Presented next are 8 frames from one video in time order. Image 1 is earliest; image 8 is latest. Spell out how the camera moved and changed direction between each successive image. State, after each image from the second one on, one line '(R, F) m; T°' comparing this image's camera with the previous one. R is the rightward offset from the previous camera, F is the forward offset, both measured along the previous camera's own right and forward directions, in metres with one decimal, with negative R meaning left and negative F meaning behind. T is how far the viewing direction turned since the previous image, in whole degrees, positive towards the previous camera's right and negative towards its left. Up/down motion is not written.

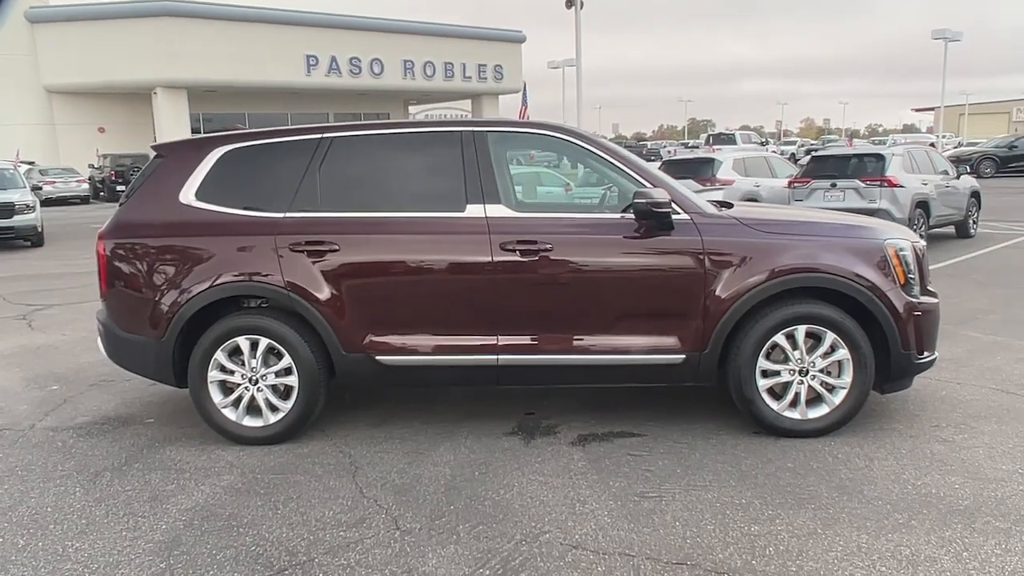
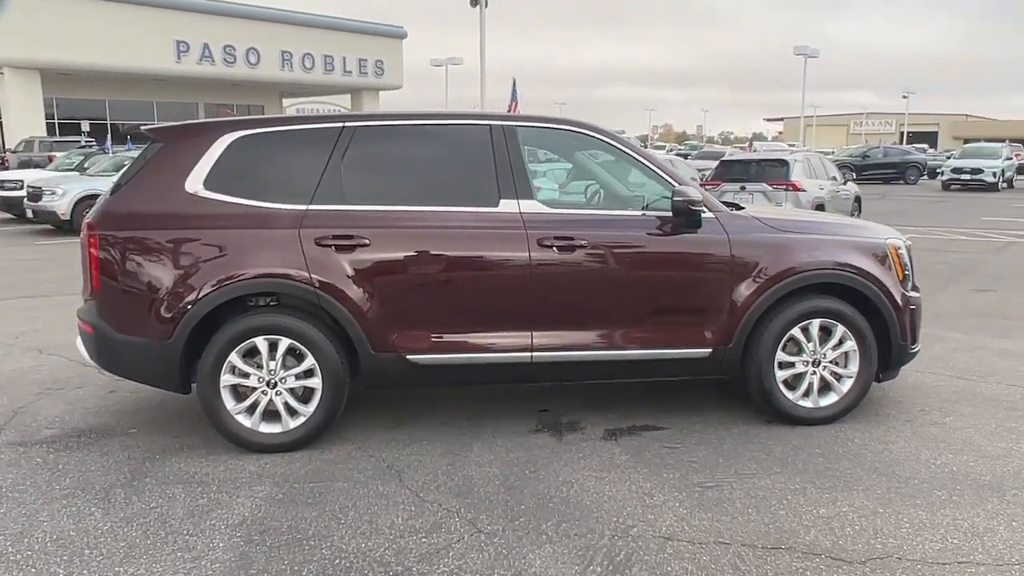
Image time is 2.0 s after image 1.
(-0.9, +0.1) m; +10°
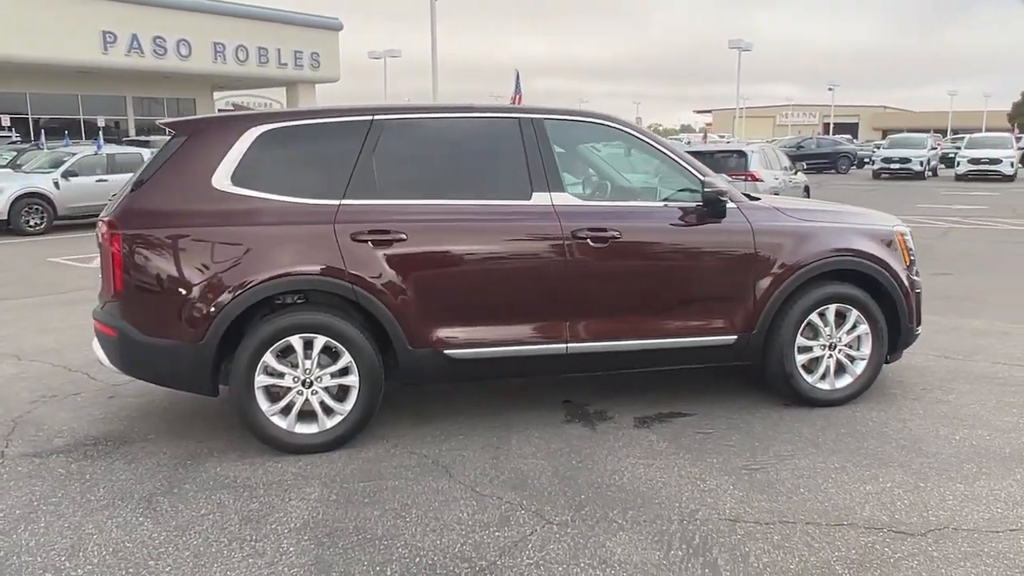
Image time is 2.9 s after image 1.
(-0.6, 0.0) m; +5°
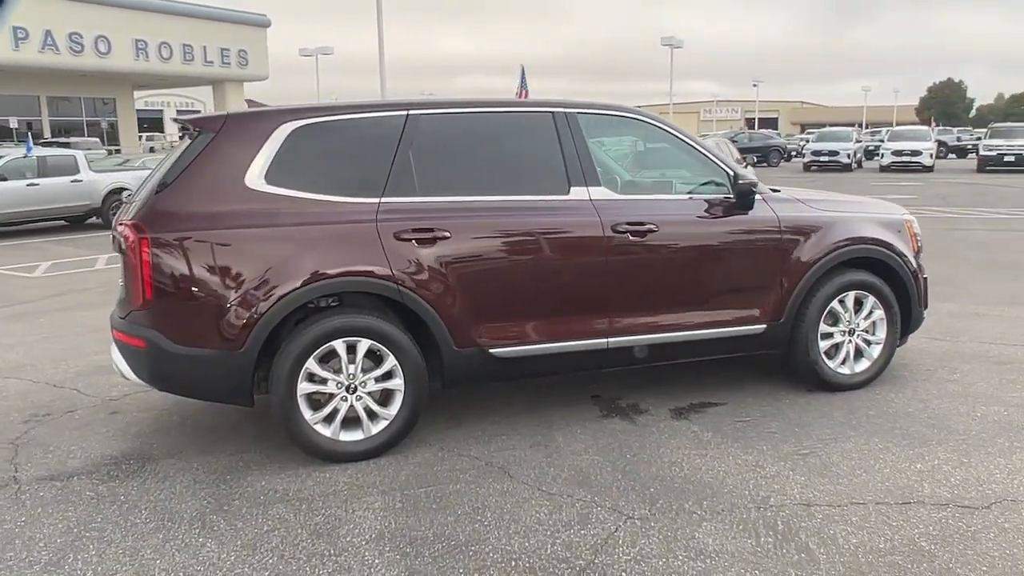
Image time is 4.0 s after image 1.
(-0.6, +0.1) m; +6°
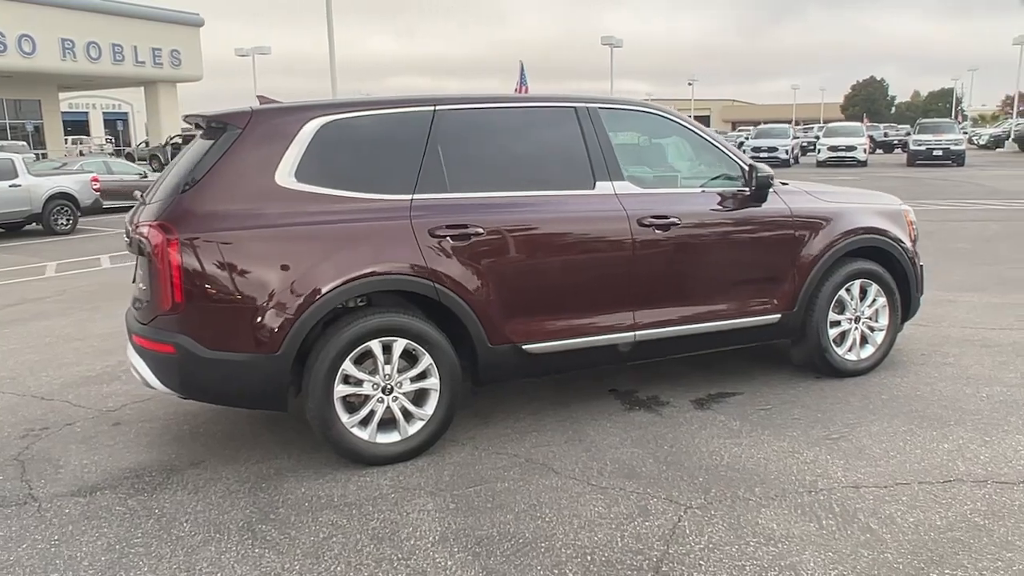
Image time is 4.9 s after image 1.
(-0.5, 0.0) m; +5°
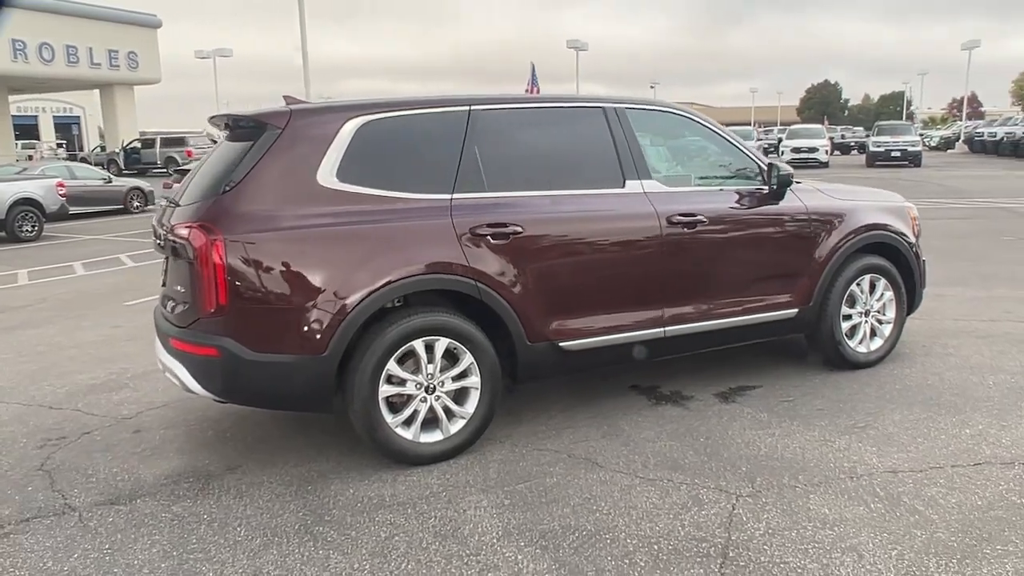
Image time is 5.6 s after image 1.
(-0.4, 0.0) m; +3°
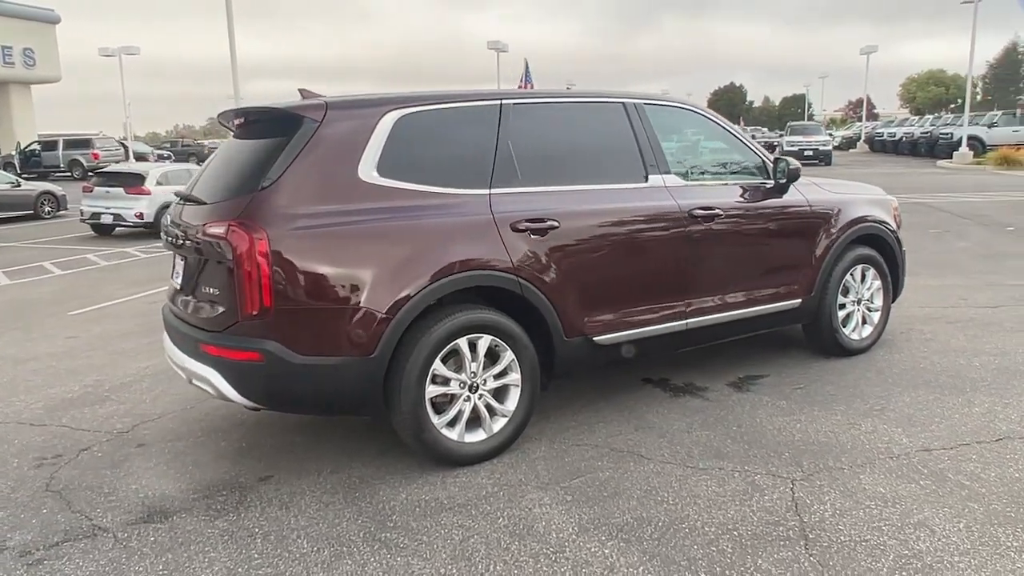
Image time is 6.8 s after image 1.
(-0.6, +0.1) m; +7°
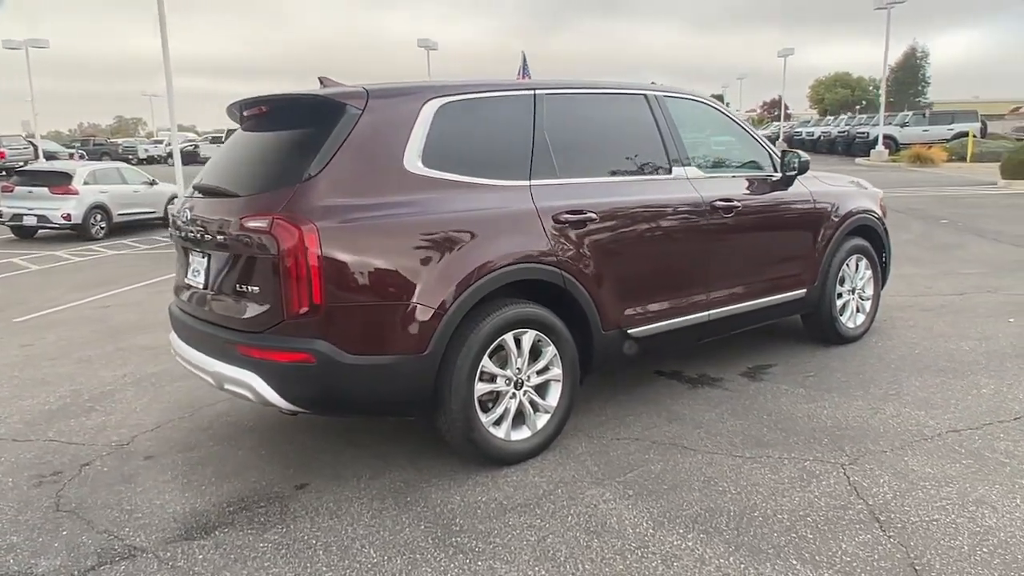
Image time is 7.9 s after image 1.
(-0.6, +0.1) m; +6°
